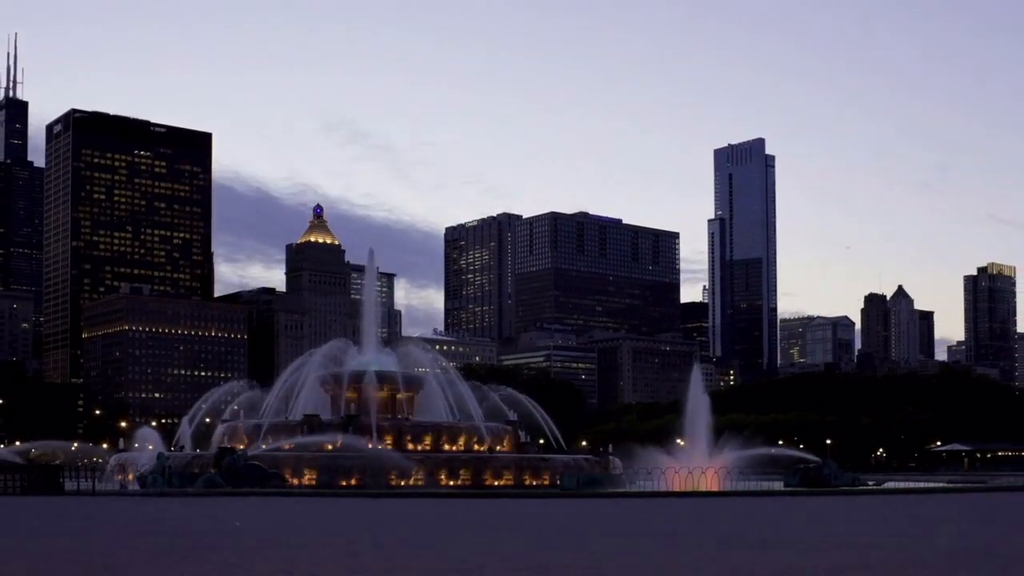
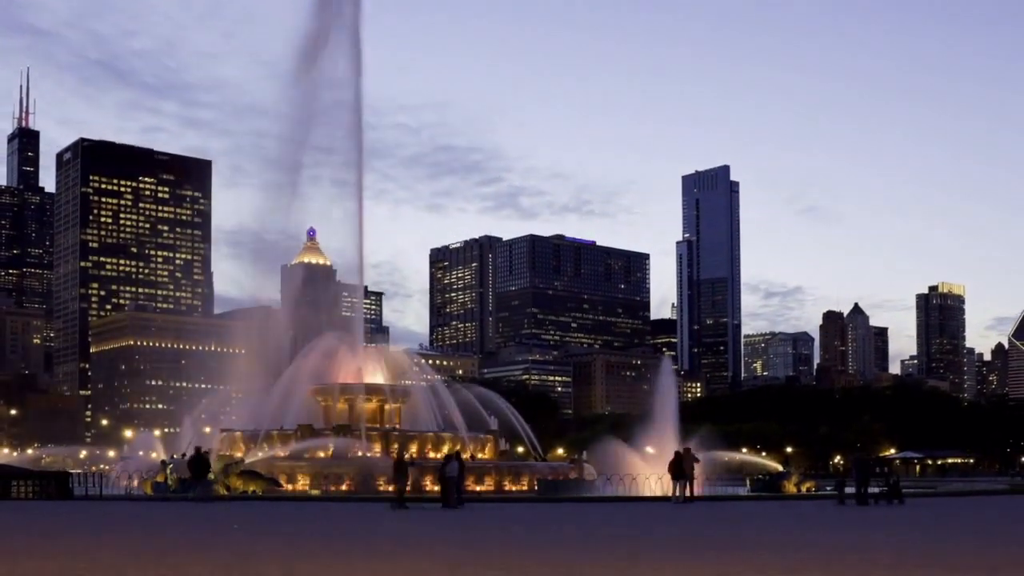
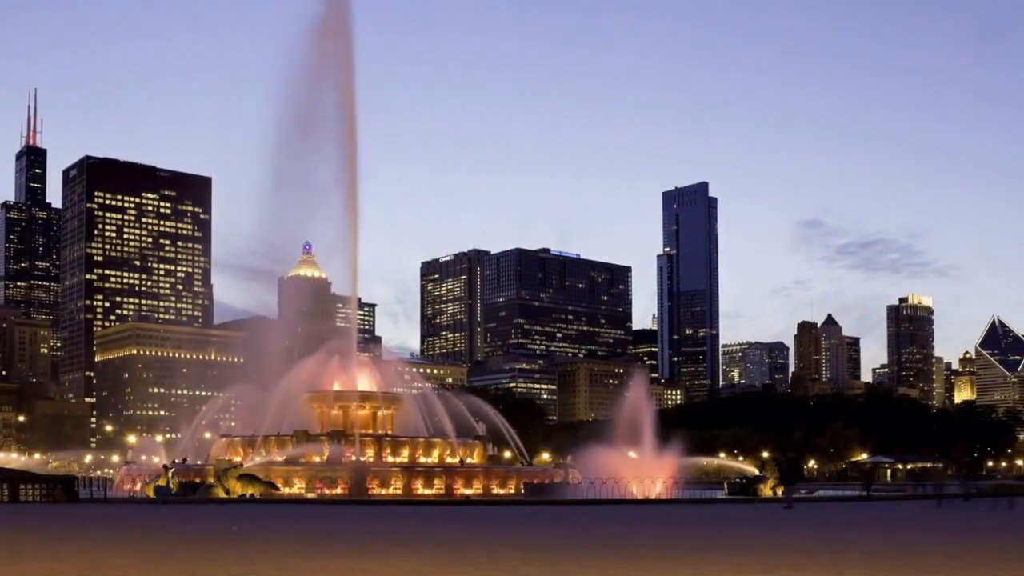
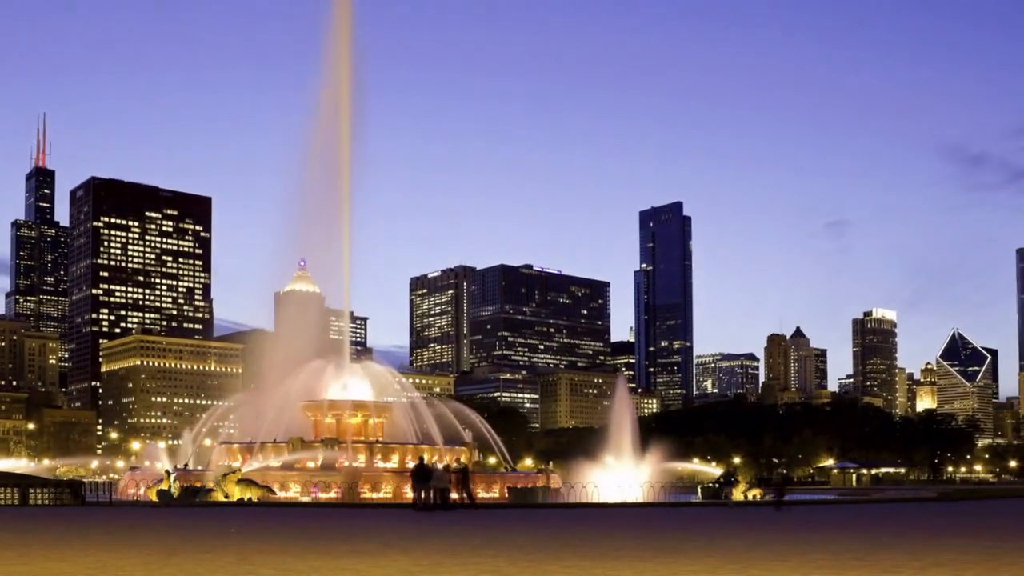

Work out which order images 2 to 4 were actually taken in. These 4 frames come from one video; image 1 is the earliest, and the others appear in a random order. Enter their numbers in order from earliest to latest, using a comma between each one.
2, 3, 4
